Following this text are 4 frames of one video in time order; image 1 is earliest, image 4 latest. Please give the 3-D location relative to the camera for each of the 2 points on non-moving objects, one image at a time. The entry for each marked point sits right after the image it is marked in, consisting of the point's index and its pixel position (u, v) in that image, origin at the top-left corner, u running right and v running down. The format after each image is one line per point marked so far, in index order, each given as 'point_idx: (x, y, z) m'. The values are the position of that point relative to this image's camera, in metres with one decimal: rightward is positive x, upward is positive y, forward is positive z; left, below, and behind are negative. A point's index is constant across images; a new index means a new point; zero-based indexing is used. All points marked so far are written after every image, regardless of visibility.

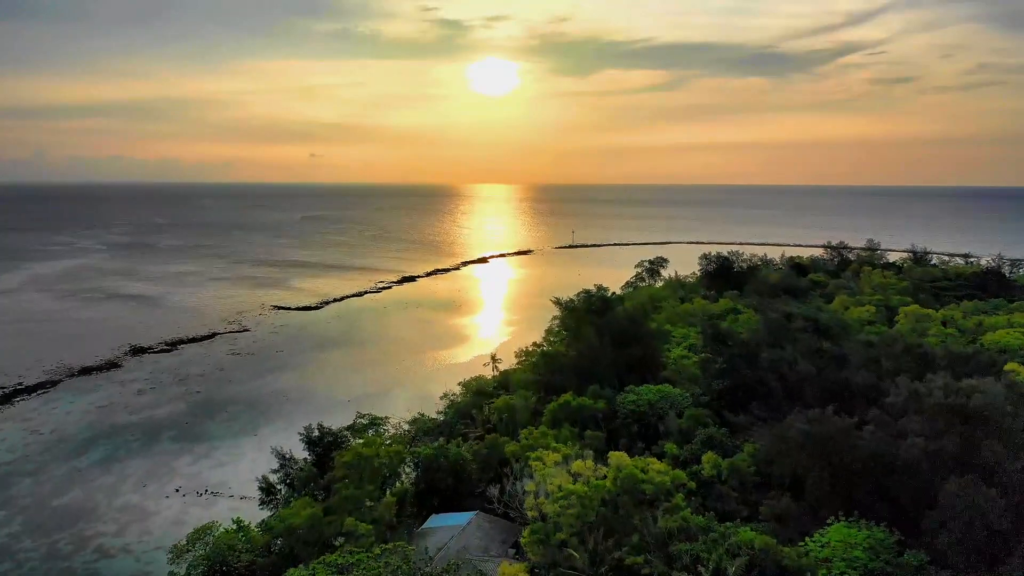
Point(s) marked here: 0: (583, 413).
0: (+2.2, -3.9, +17.5) m
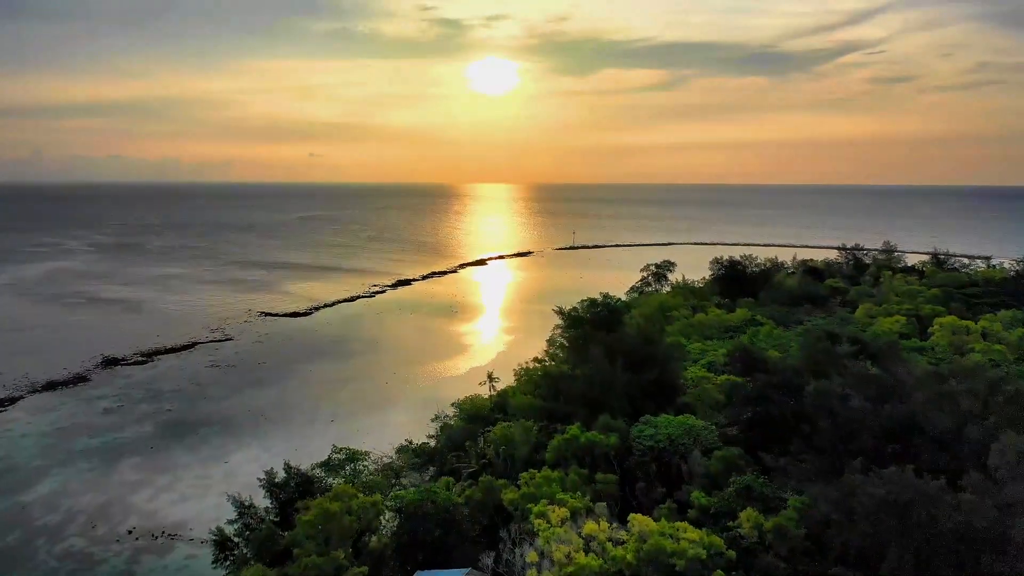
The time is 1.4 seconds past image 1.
0: (+2.2, -4.4, +15.1) m
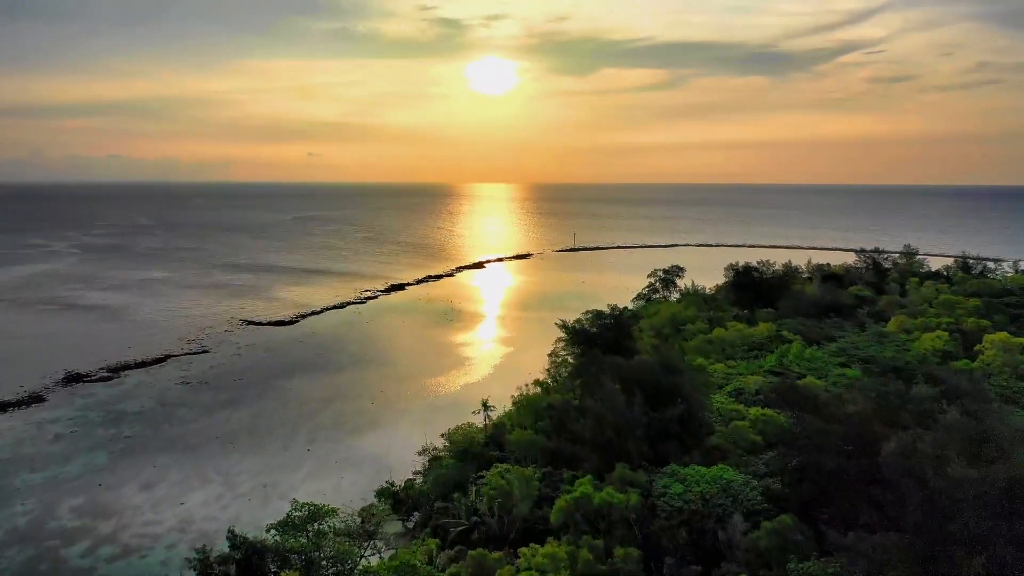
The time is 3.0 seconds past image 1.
0: (+2.1, -4.9, +12.3) m
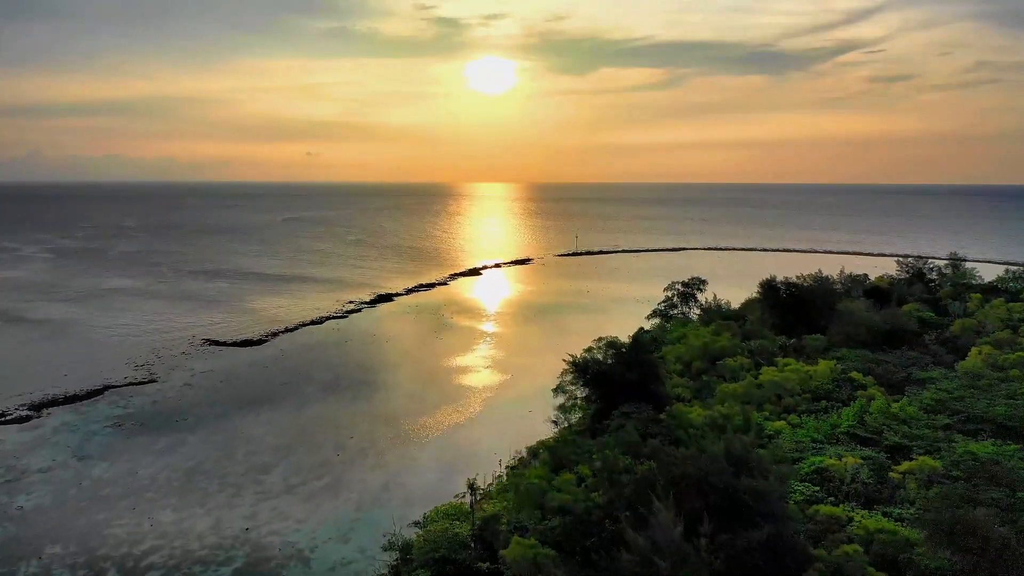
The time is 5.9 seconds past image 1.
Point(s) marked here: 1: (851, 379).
0: (+2.0, -6.0, +7.1) m
1: (+11.8, -3.1, +19.4) m
